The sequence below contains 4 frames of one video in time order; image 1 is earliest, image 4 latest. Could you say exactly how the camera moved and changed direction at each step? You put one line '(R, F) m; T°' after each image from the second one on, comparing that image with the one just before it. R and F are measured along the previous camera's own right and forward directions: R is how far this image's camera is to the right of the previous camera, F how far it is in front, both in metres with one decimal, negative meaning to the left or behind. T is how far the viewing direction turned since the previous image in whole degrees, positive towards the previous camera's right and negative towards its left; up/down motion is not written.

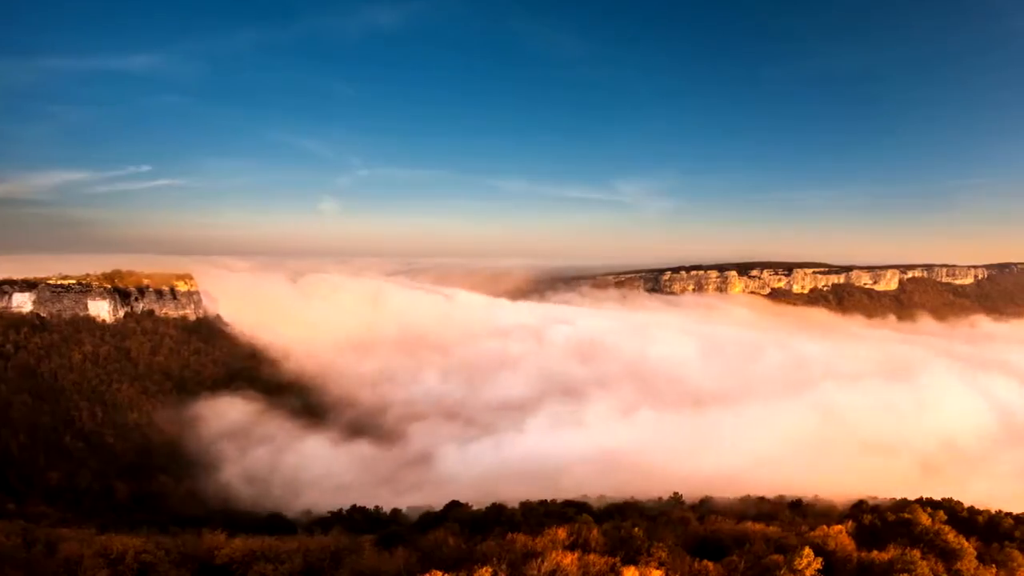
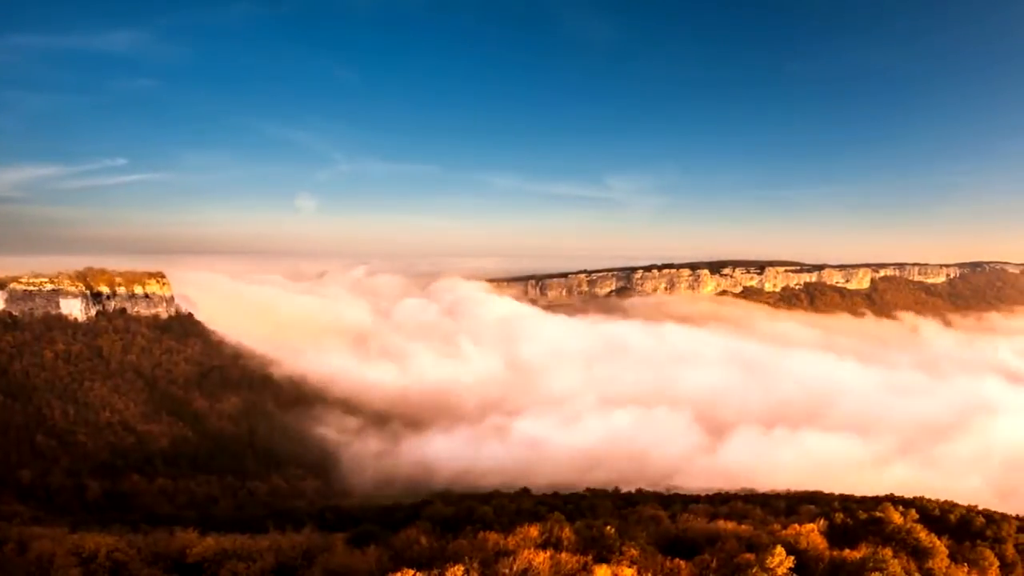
(+0.9, 0.0) m; 0°
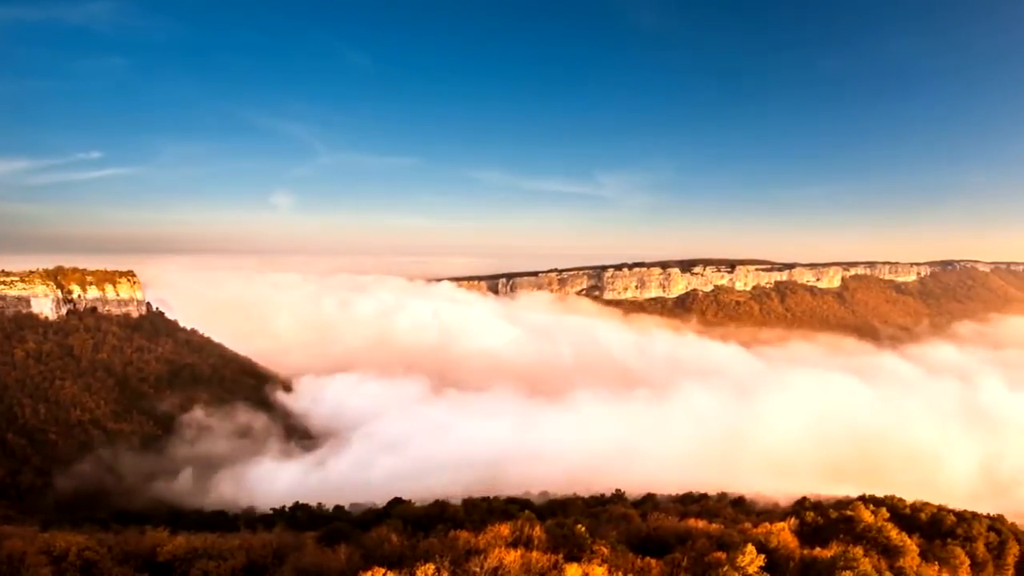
(+0.9, 0.0) m; 0°
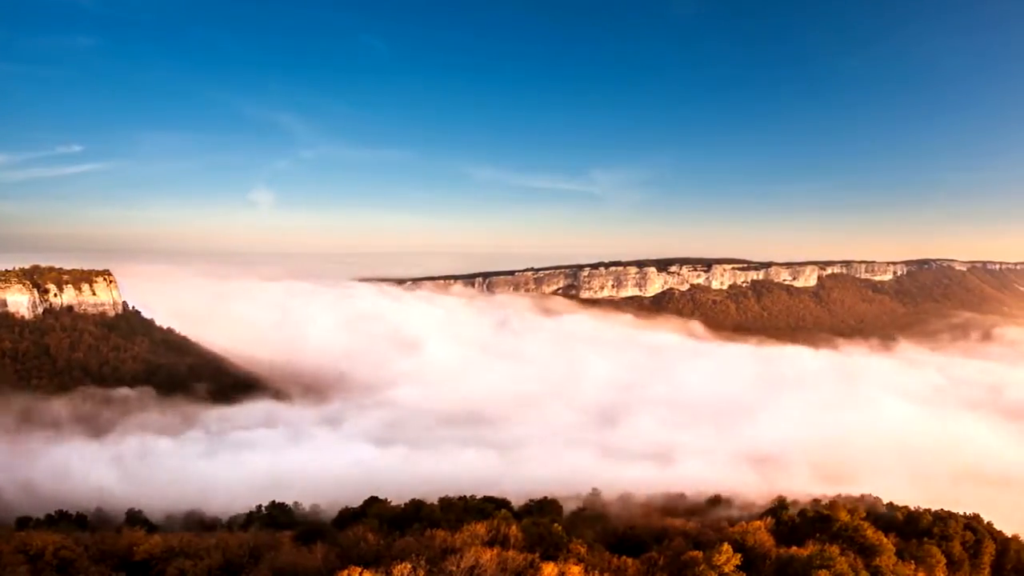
(+0.7, 0.0) m; 0°
